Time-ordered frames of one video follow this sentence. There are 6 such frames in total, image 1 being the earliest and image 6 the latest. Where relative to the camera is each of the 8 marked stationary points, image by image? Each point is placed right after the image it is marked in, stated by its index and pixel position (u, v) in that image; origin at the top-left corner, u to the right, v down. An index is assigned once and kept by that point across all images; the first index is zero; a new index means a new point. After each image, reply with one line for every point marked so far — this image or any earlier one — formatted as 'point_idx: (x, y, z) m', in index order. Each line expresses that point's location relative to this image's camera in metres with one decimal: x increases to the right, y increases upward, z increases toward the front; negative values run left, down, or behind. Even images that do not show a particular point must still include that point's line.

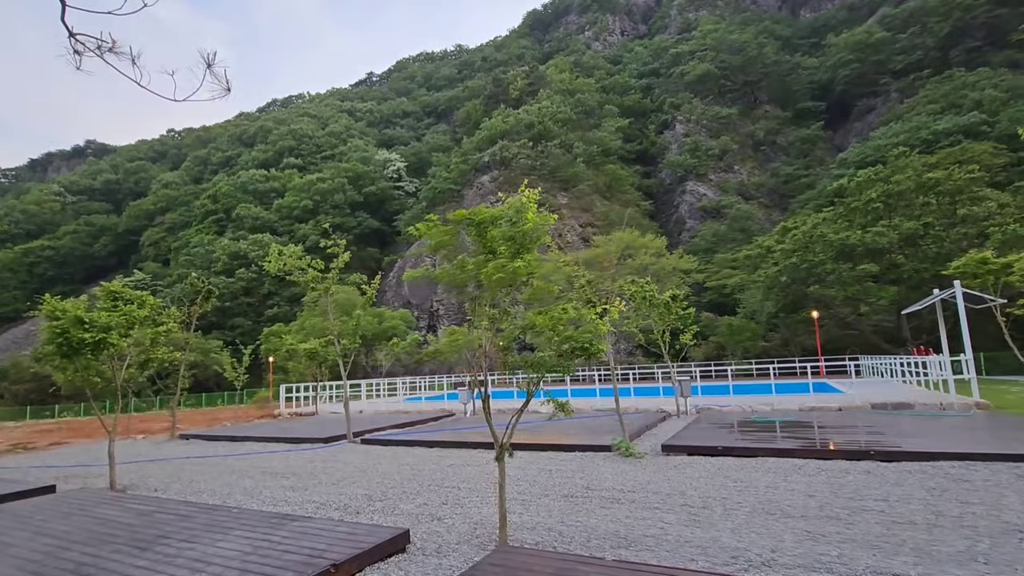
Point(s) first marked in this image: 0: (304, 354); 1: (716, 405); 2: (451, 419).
0: (-7.4, -2.3, +18.3) m
1: (+4.7, -2.7, +11.9) m
2: (-1.7, -3.6, +14.0) m
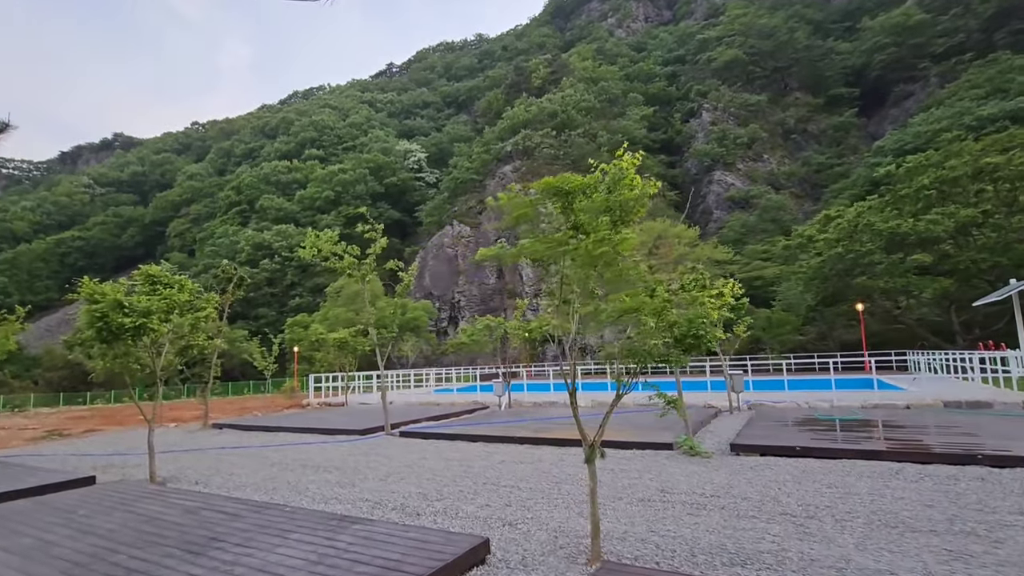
0: (-6.2, -1.9, +18.0) m
1: (+5.6, -2.4, +11.2) m
2: (-0.7, -3.3, +13.6) m
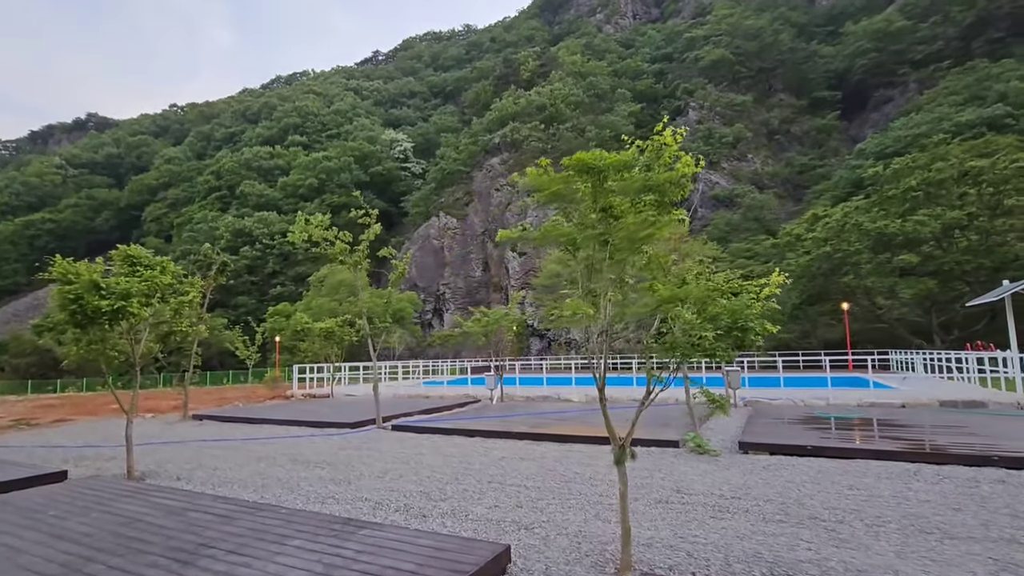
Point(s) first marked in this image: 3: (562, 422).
0: (-6.6, -1.6, +17.5) m
1: (+5.5, -2.4, +11.2) m
2: (-1.0, -3.1, +13.3) m
3: (+1.0, -2.6, +9.9) m
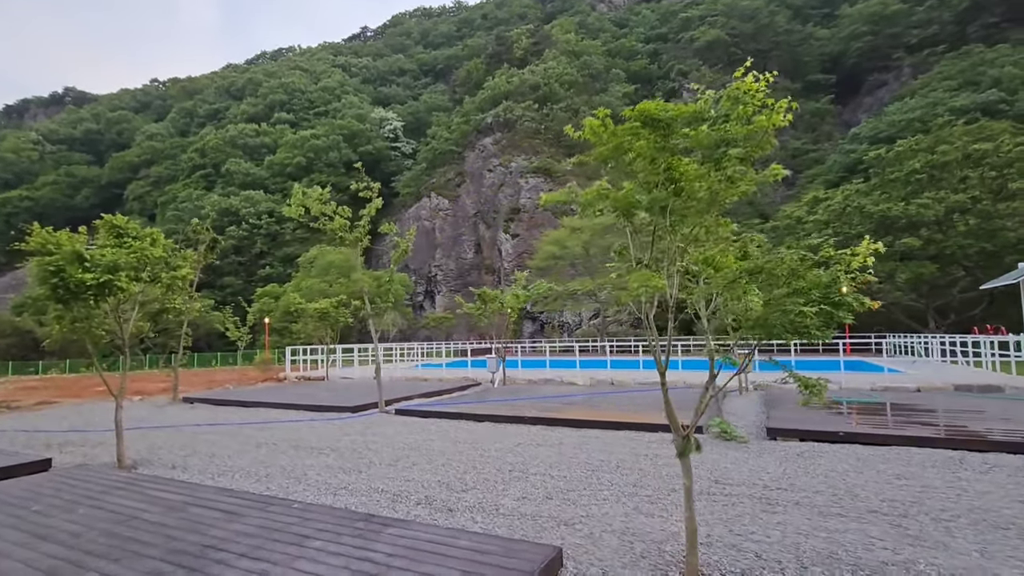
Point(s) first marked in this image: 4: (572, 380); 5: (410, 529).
0: (-6.6, -0.9, +17.0) m
1: (+5.6, -2.0, +10.9) m
2: (-0.9, -2.5, +12.9) m
3: (+1.1, -2.2, +9.6) m
4: (+1.5, -2.3, +12.9) m
5: (-0.6, -1.5, +3.3) m
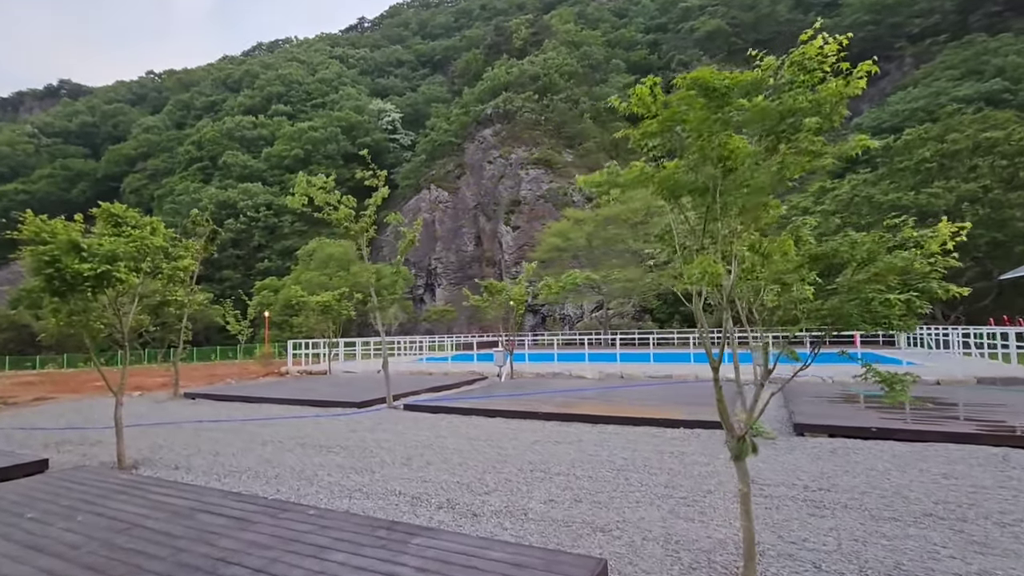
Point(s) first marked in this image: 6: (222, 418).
0: (-6.4, -0.6, +16.7) m
1: (+5.8, -1.8, +10.7) m
2: (-0.7, -2.3, +12.7) m
3: (+1.3, -2.0, +9.4) m
4: (+1.7, -2.1, +12.6) m
5: (-0.4, -1.5, +3.0) m
6: (-5.0, -2.2, +8.9) m
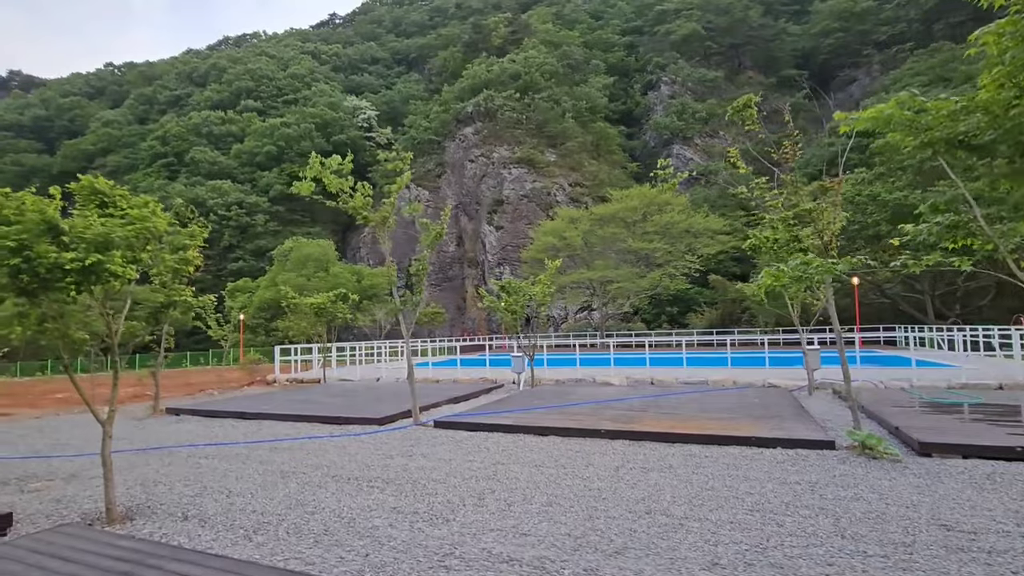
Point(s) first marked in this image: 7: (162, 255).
0: (-6.1, -0.7, +15.3) m
1: (+6.4, -1.8, +10.0) m
2: (-0.2, -2.3, +11.6) m
3: (+2.0, -2.0, +8.4) m
4: (+2.1, -2.1, +11.7) m
5: (+0.6, -1.4, +1.9) m
6: (-4.3, -2.2, +7.6) m
7: (-3.0, +0.3, +4.4) m
